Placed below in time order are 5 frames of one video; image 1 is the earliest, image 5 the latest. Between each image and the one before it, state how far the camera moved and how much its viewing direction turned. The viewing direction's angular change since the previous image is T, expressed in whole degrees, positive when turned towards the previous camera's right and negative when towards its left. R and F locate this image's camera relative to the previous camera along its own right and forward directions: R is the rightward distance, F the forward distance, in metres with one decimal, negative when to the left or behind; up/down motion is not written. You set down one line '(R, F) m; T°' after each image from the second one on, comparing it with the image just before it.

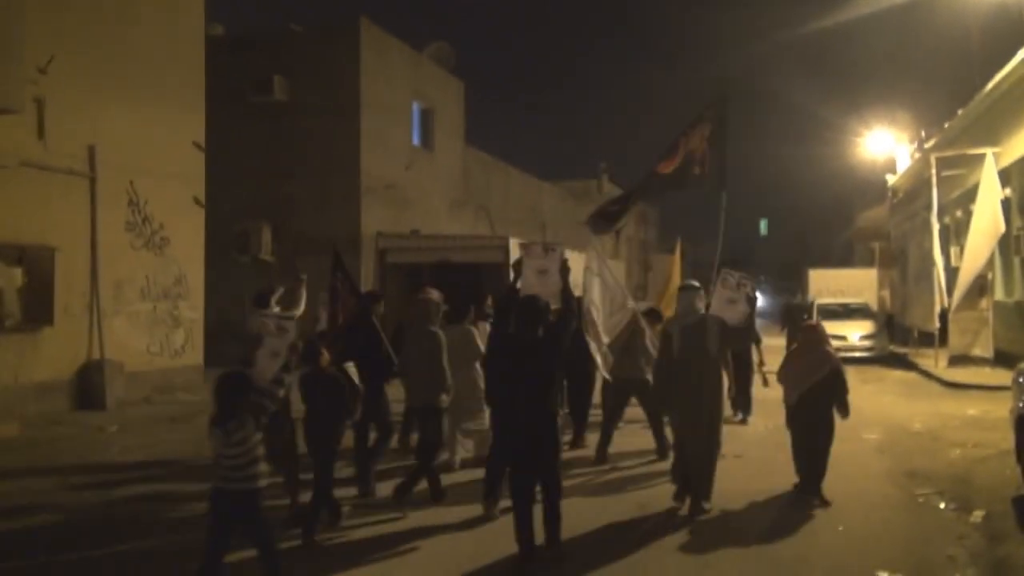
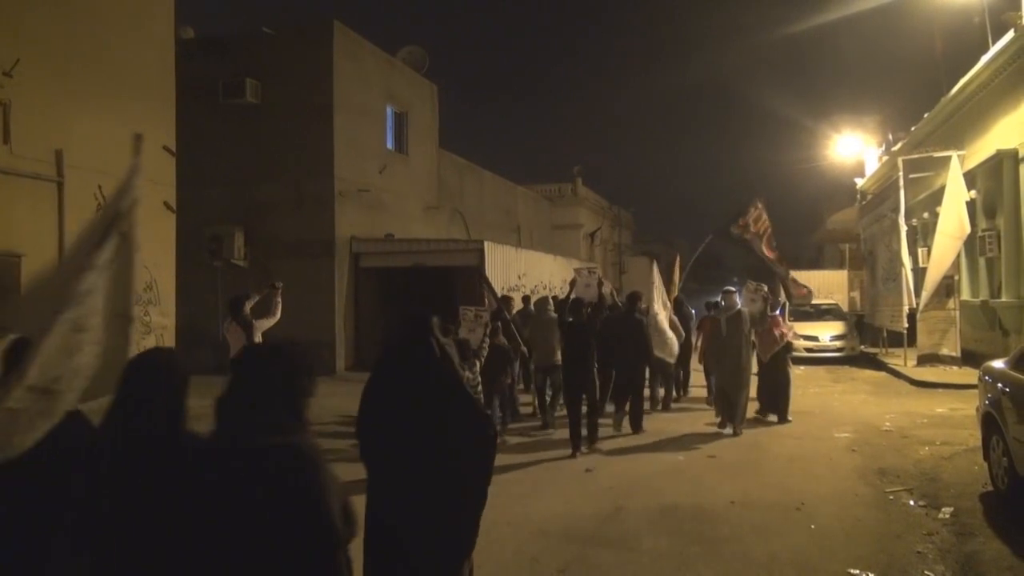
(-0.1, 0.0) m; +2°
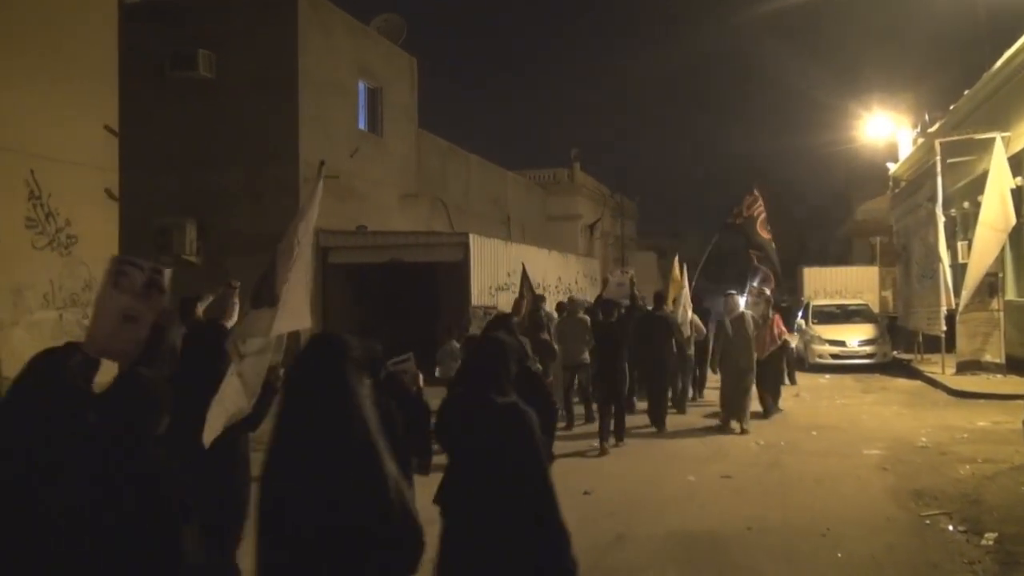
(+0.1, +1.3) m; 0°
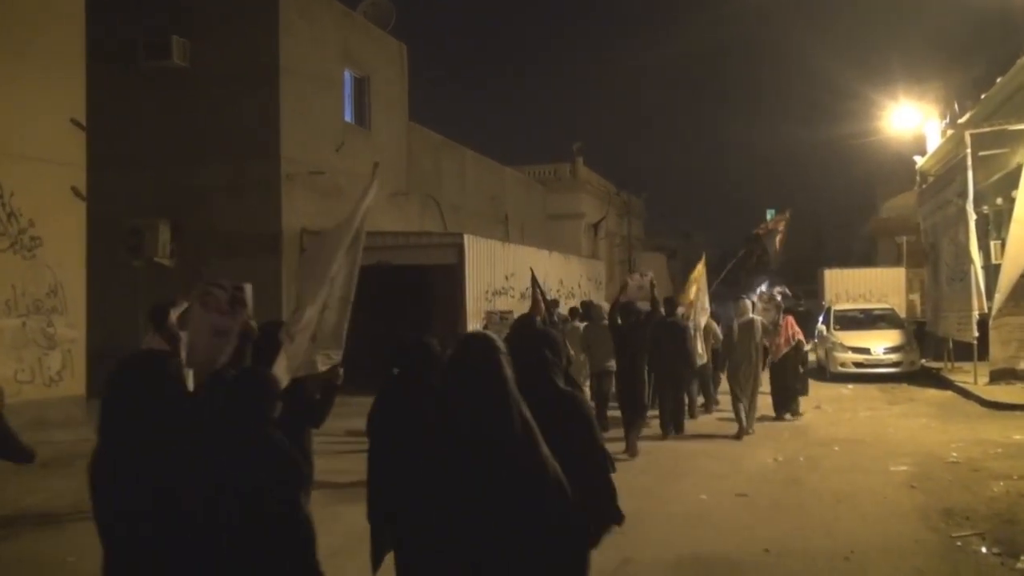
(+0.1, +0.7) m; 0°
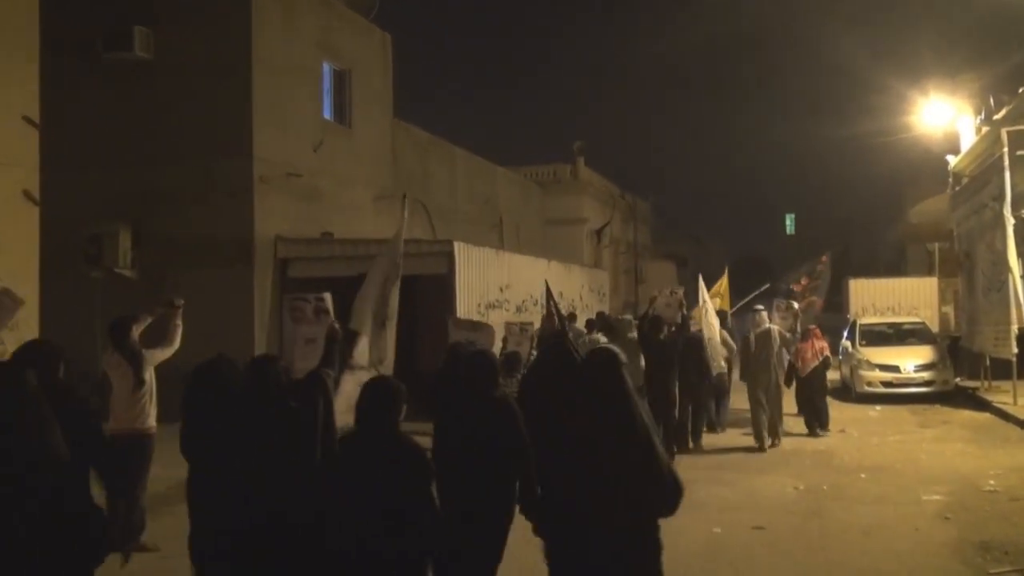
(+0.1, +0.8) m; 0°
